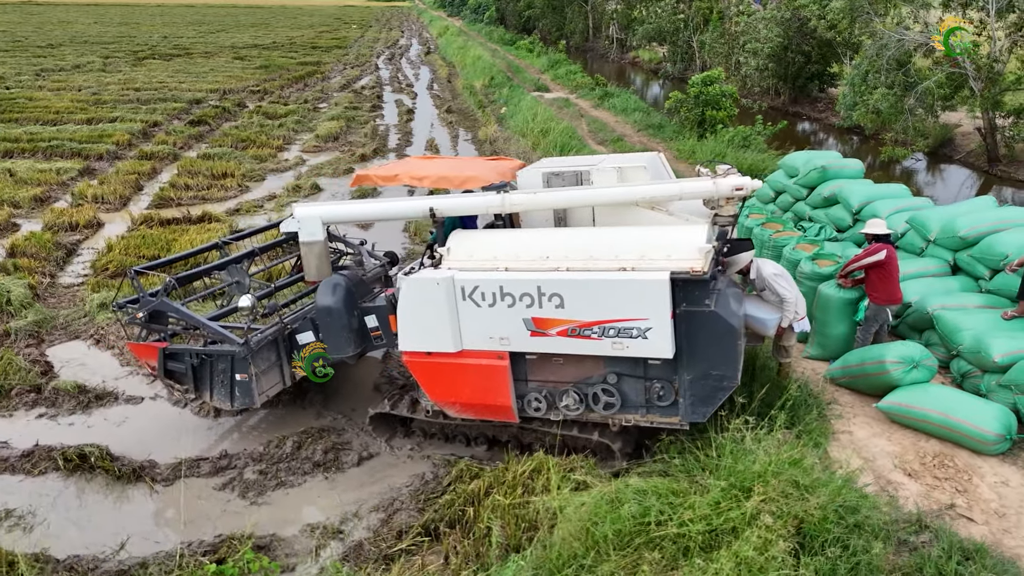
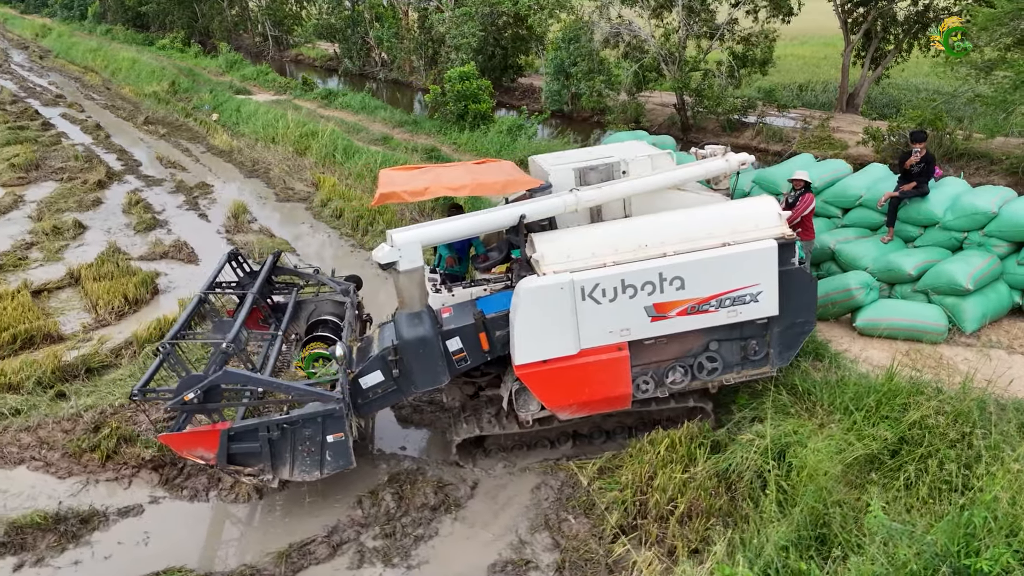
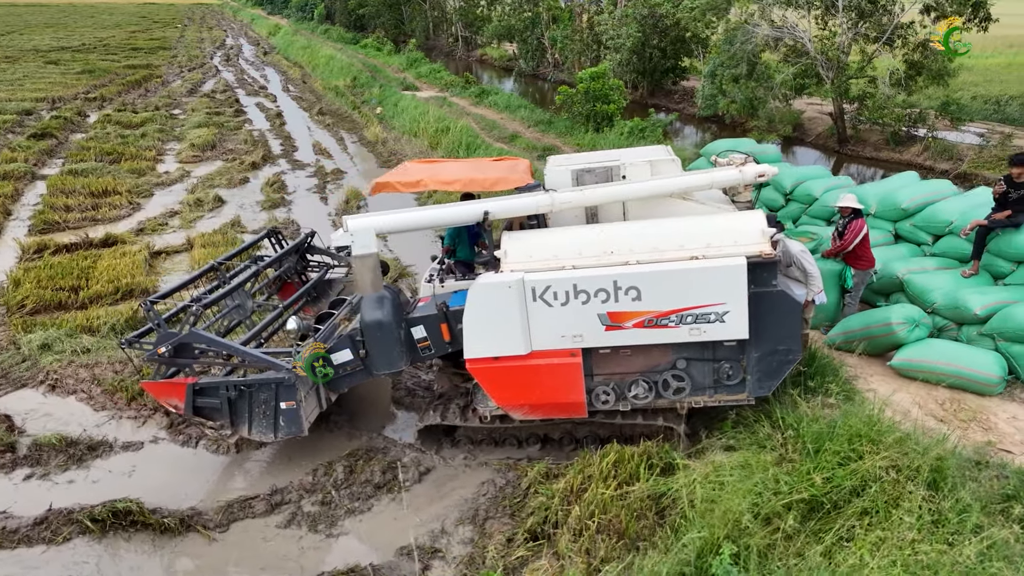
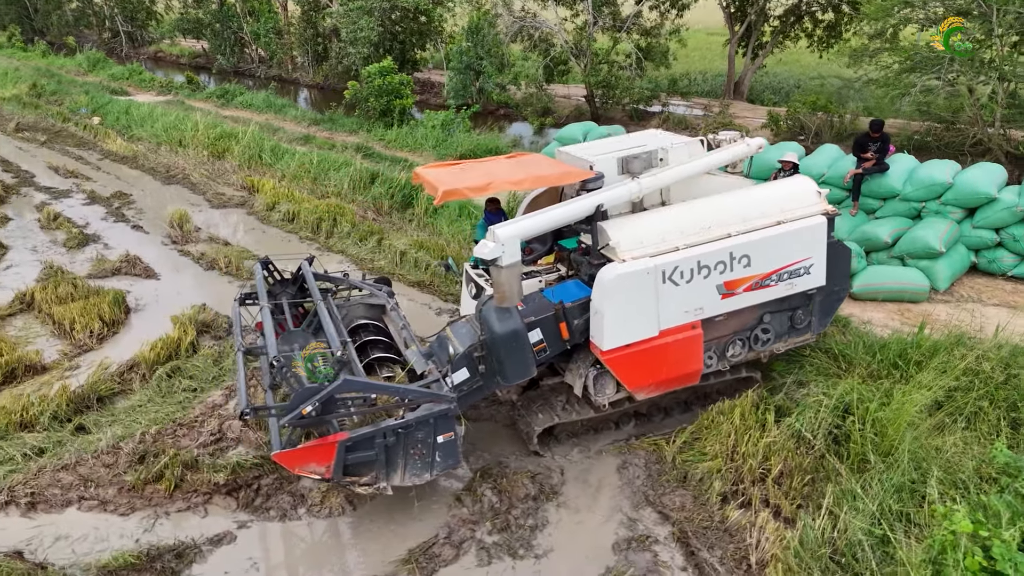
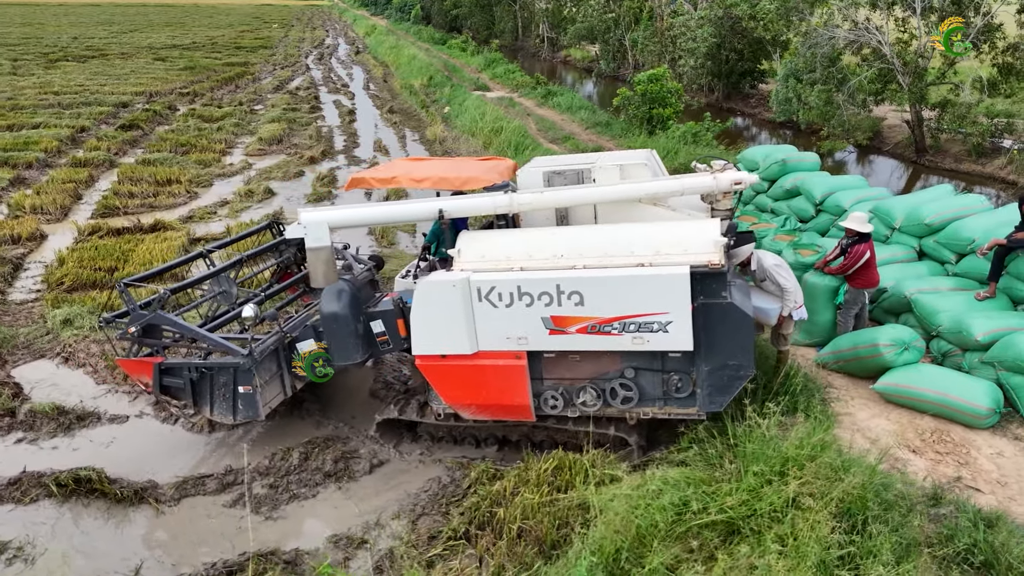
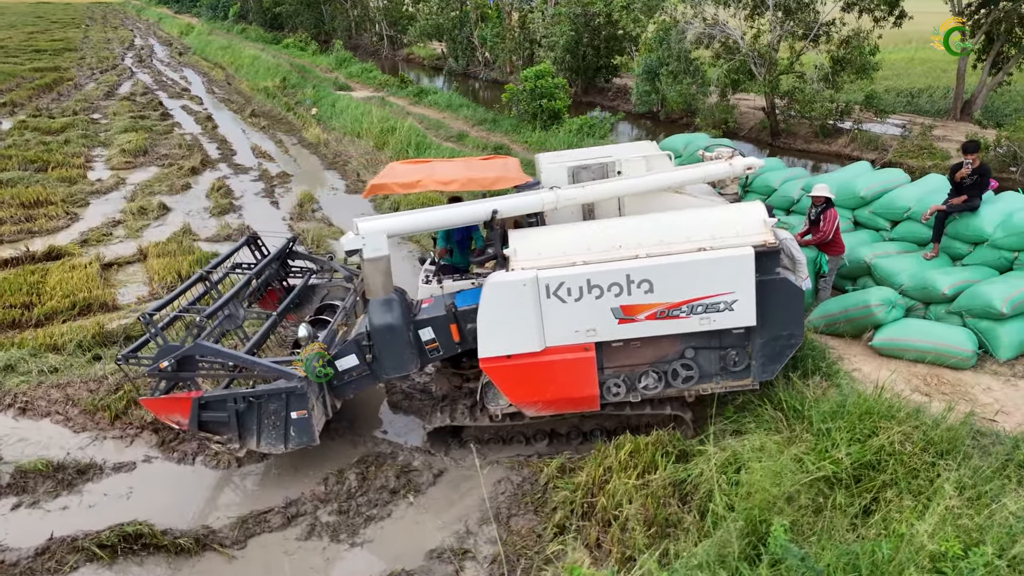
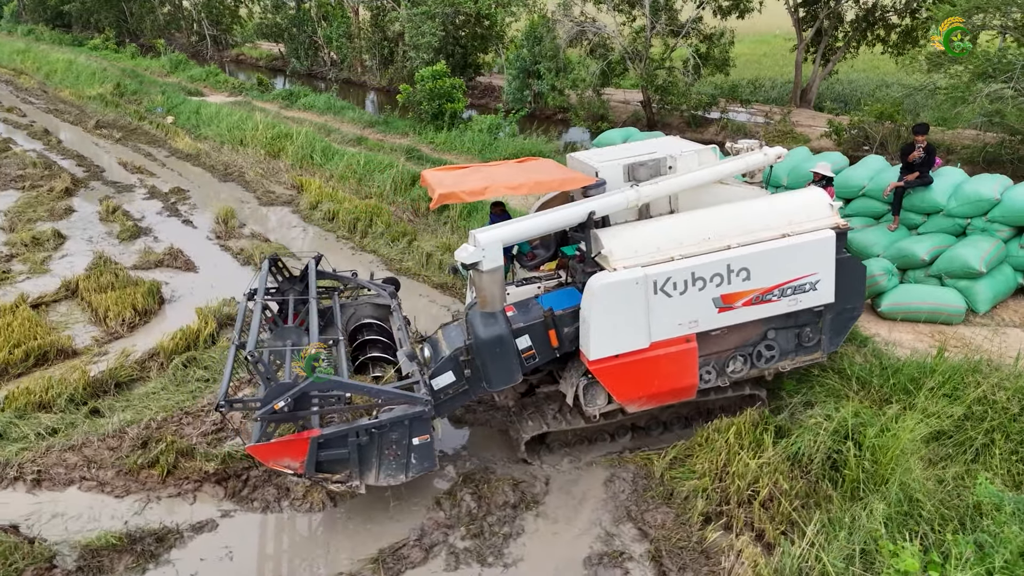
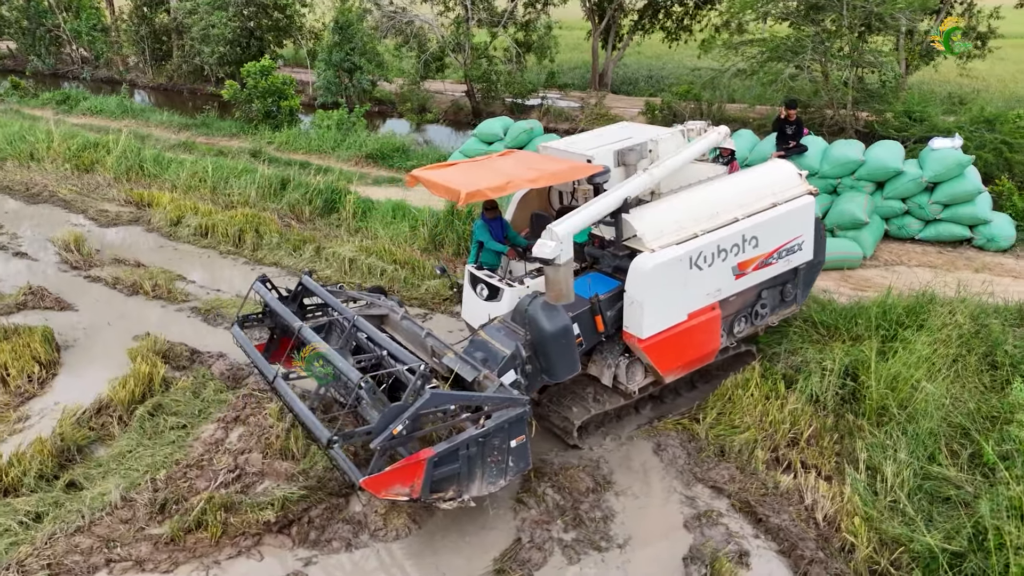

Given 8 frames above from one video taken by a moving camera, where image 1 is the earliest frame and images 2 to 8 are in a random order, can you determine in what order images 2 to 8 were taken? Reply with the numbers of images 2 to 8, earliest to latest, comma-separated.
5, 3, 6, 2, 7, 4, 8
